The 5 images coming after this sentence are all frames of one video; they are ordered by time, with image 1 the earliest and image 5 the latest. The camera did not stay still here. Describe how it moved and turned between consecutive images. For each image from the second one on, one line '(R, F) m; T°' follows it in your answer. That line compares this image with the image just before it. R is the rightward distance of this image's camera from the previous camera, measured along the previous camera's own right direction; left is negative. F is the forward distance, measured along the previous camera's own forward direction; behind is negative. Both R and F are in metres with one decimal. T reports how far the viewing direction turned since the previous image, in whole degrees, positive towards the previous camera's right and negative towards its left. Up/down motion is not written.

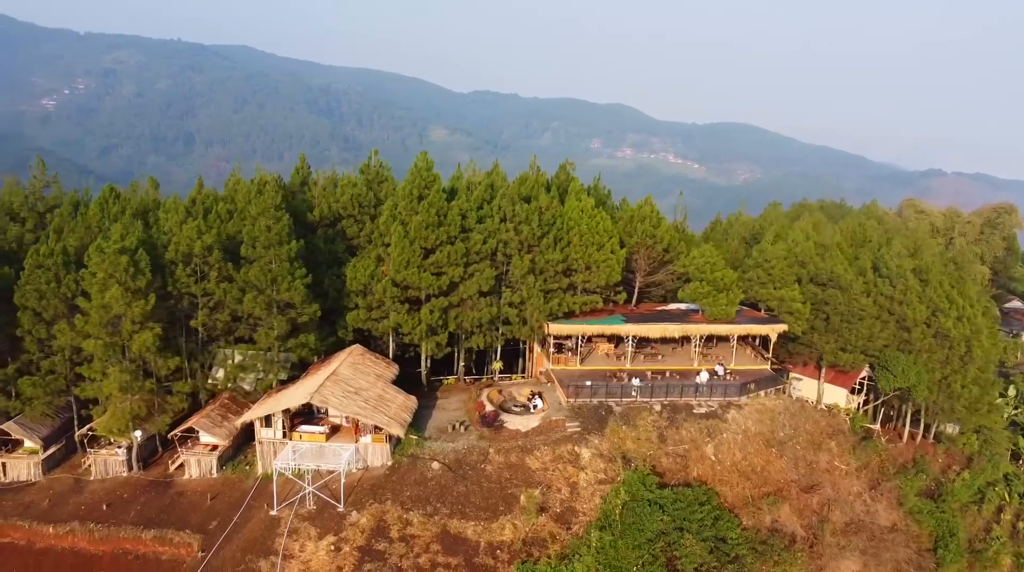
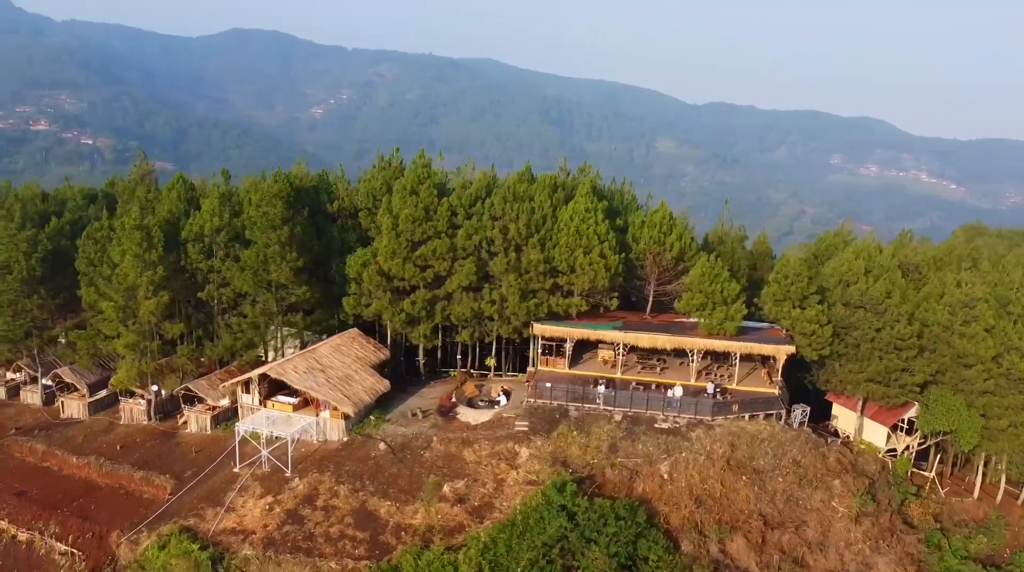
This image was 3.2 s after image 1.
(+7.5, +0.8) m; -14°
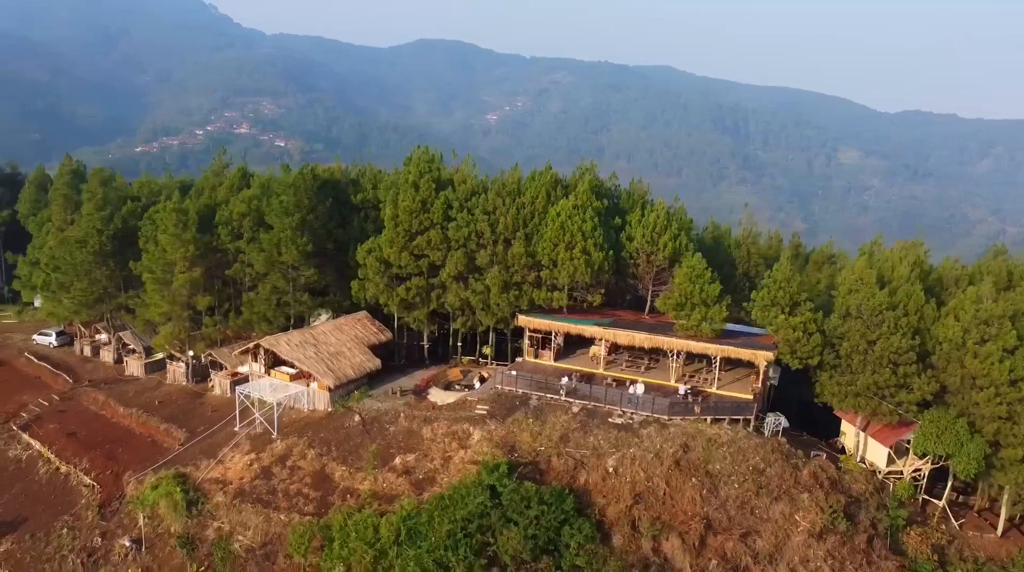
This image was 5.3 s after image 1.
(+5.9, -0.5) m; -11°
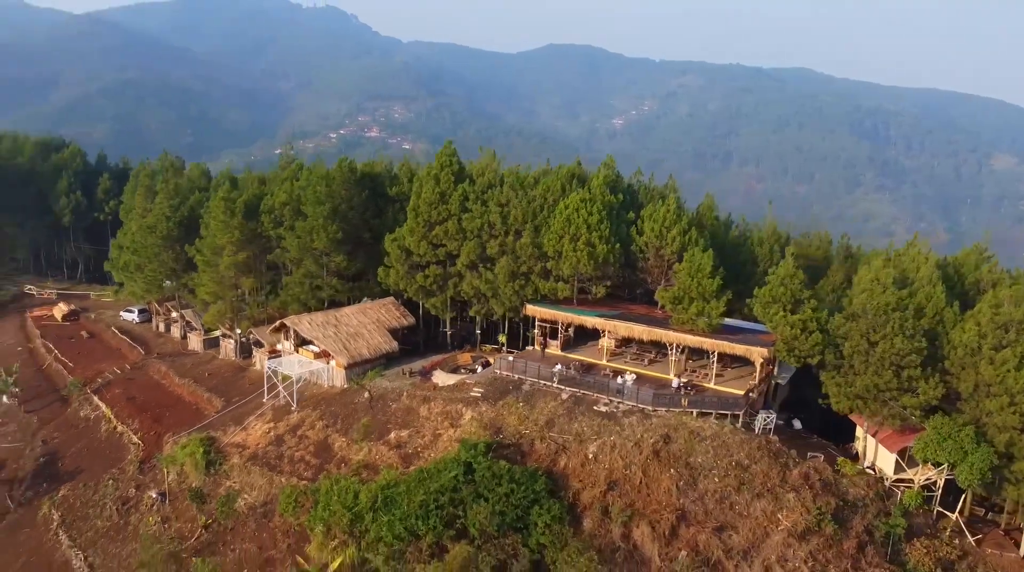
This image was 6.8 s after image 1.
(+3.9, -0.7) m; -8°
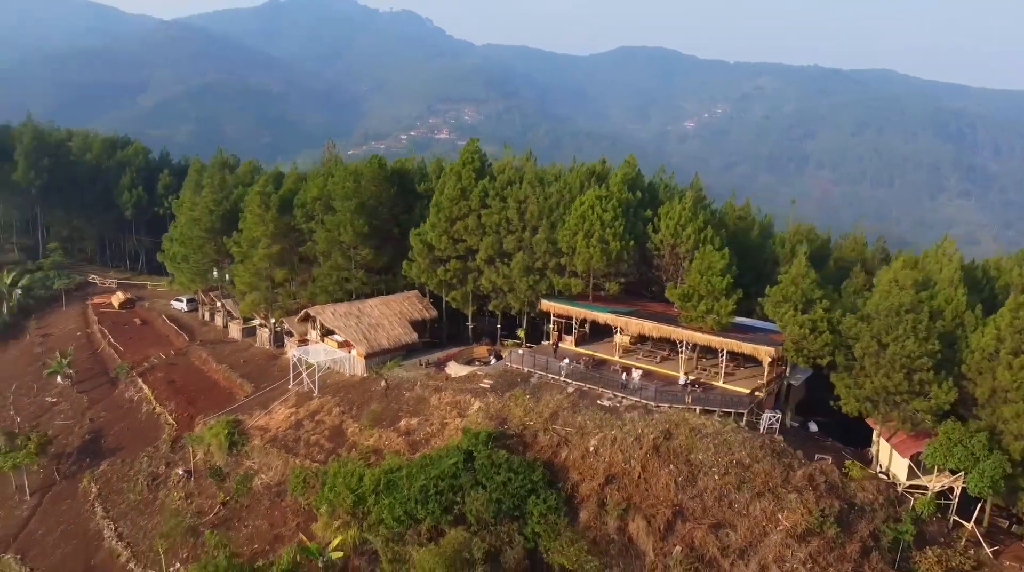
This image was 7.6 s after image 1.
(+1.8, -0.5) m; -5°
